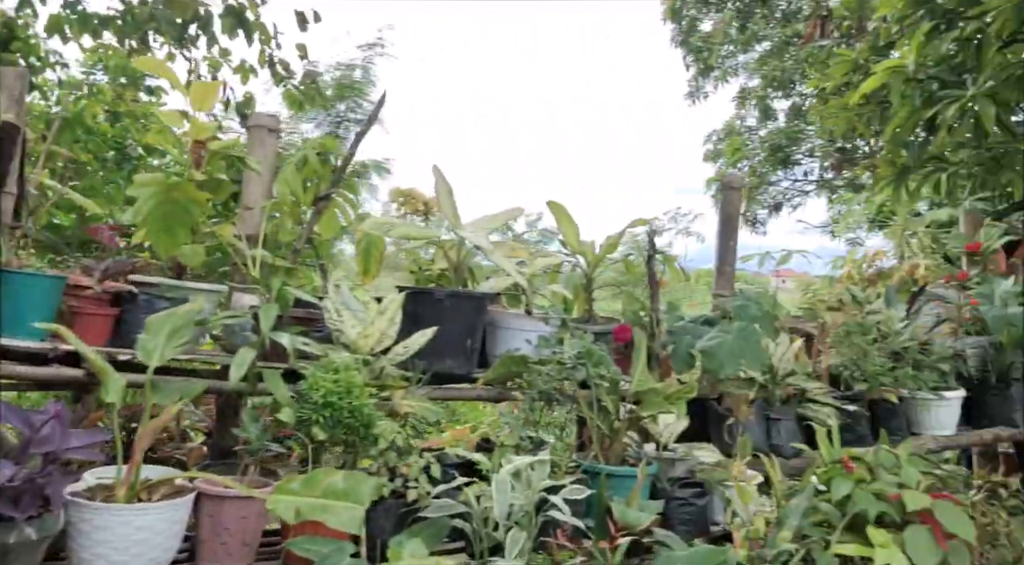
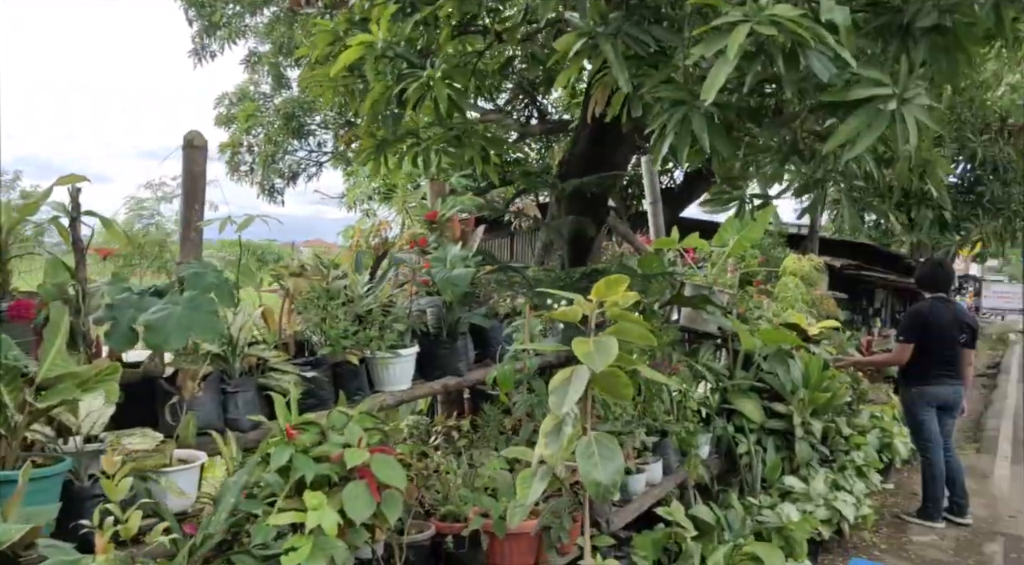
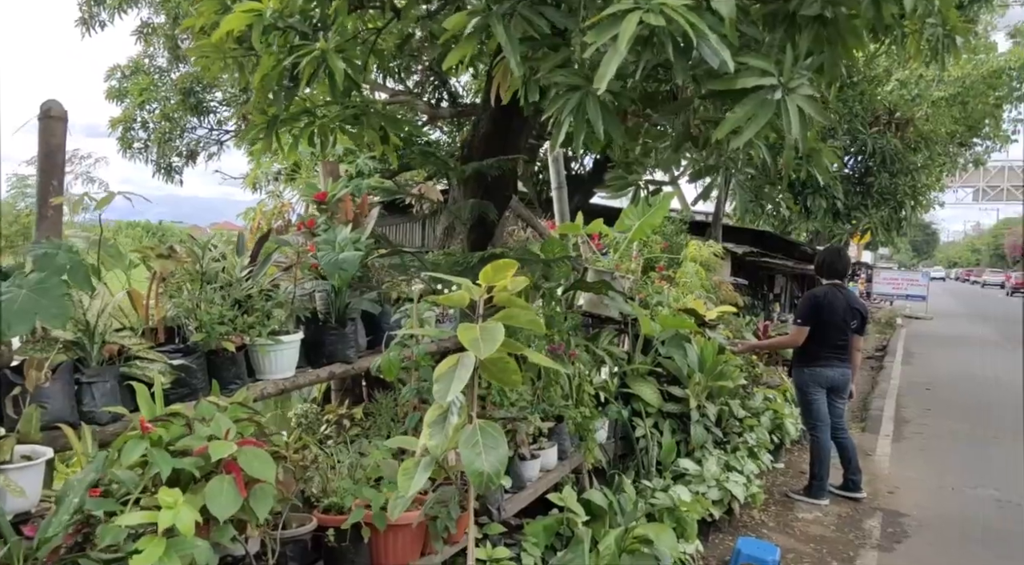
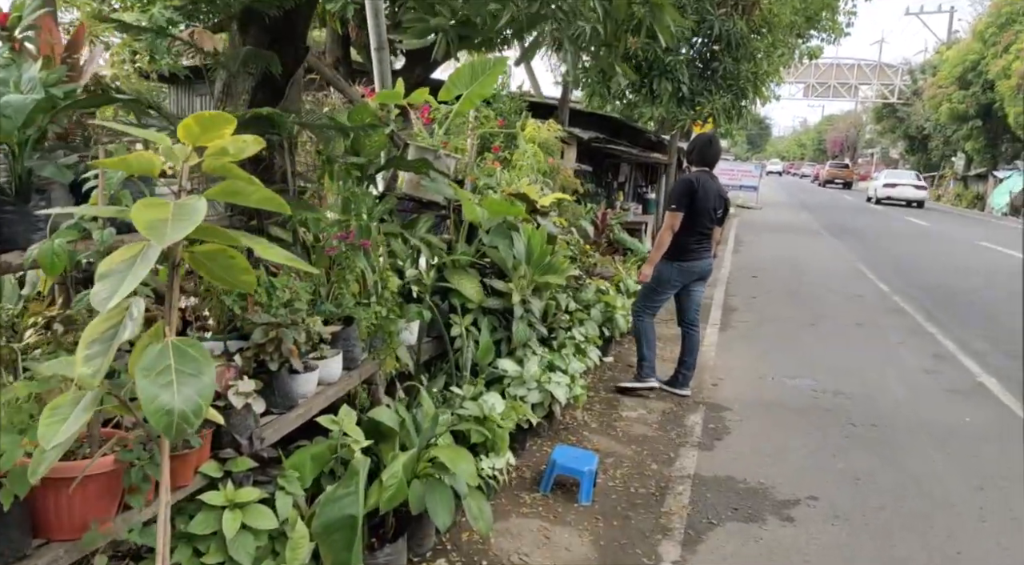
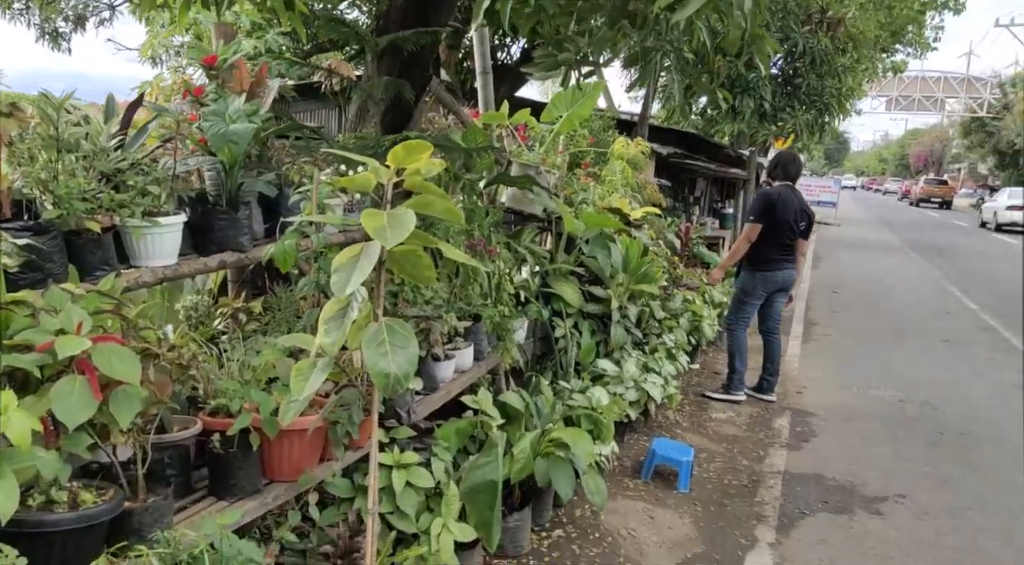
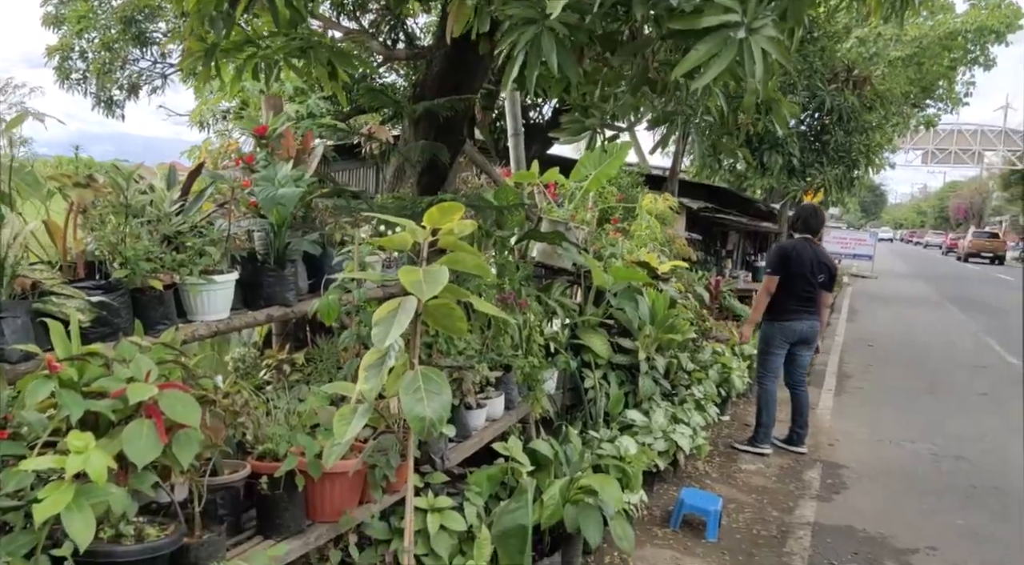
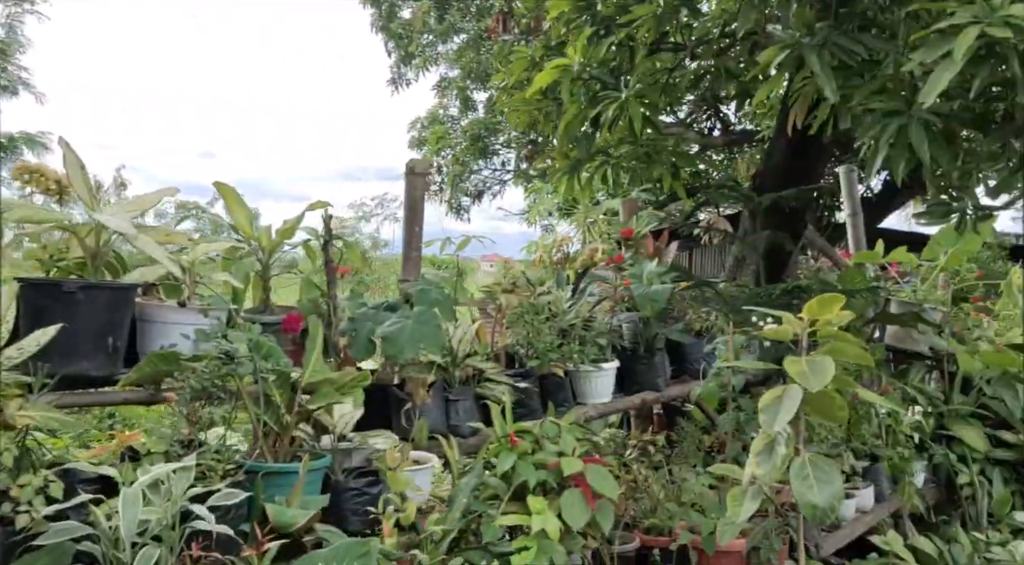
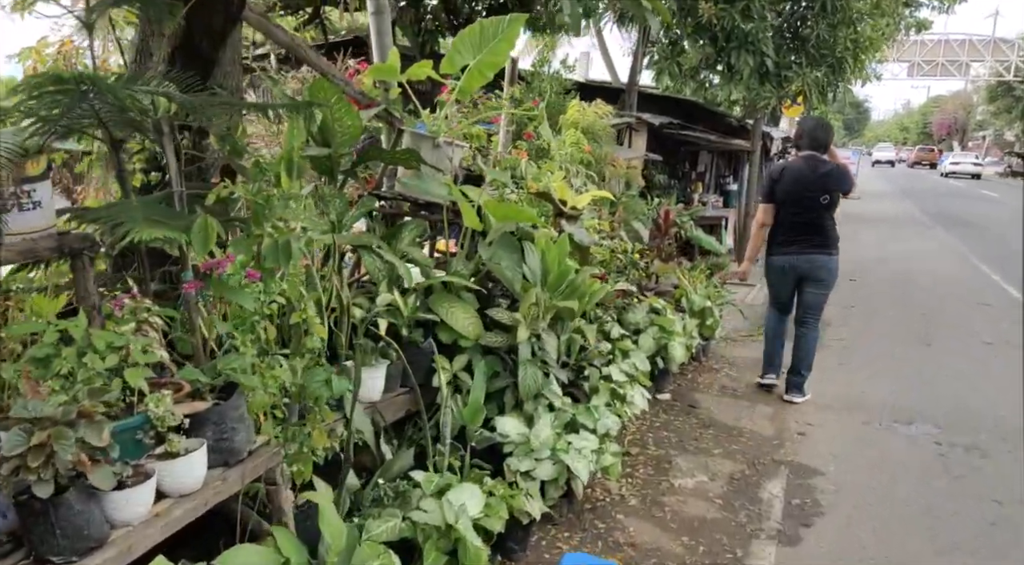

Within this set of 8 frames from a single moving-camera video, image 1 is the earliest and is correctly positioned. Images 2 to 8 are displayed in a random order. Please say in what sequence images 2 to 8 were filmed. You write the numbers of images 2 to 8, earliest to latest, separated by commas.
7, 2, 3, 6, 5, 4, 8
